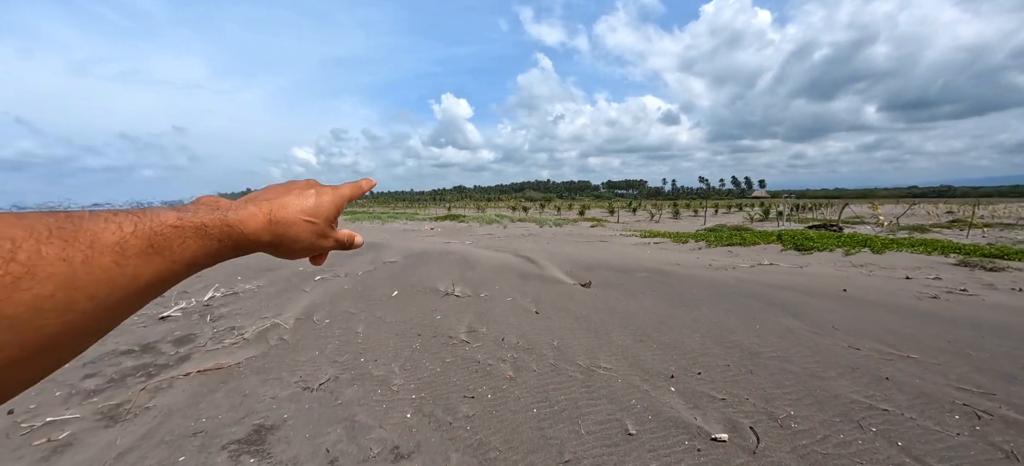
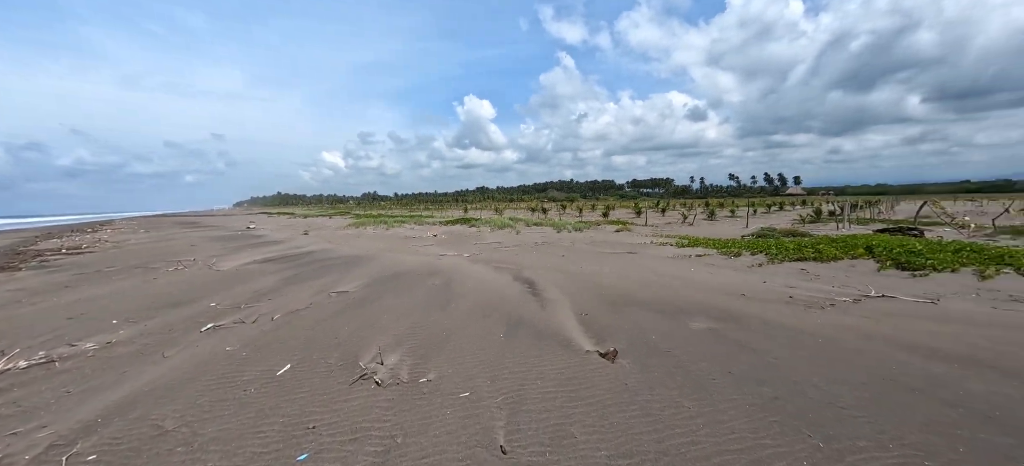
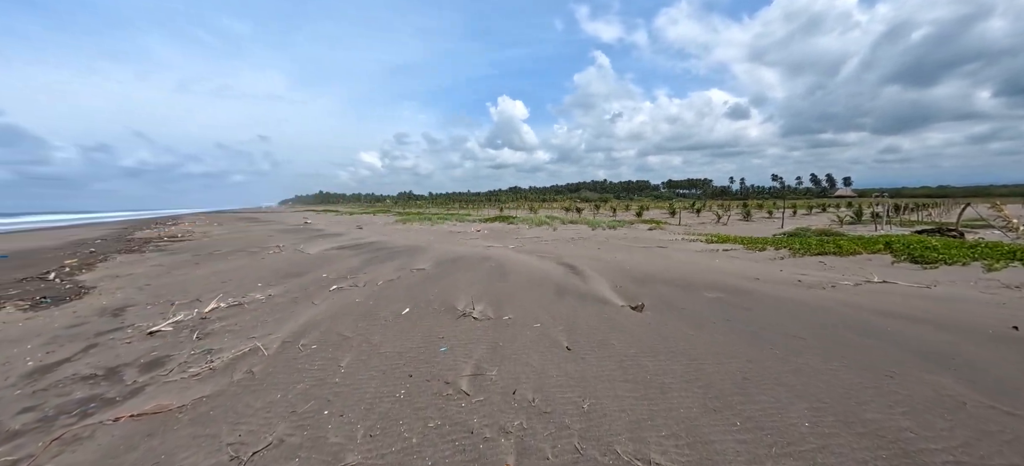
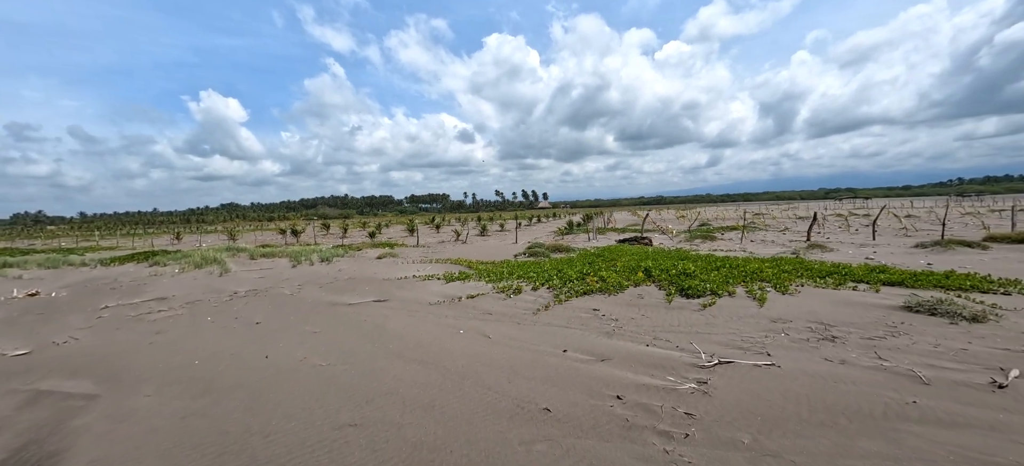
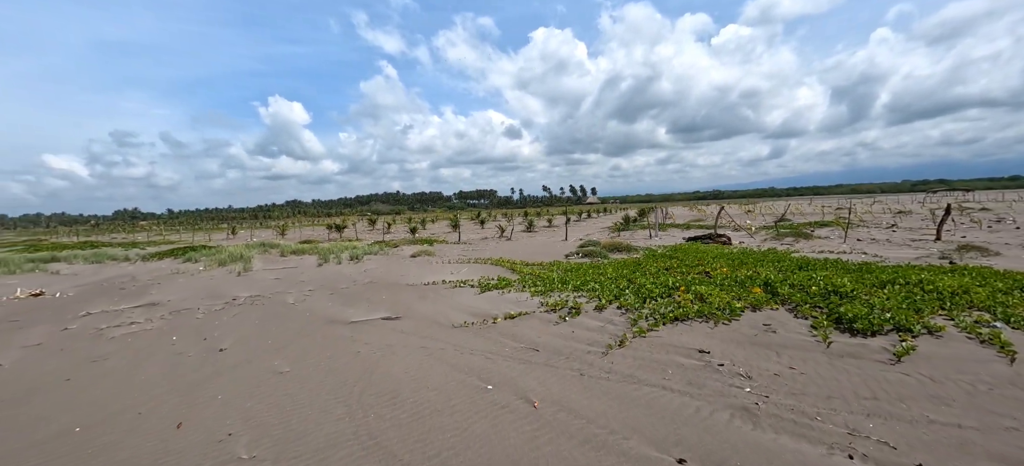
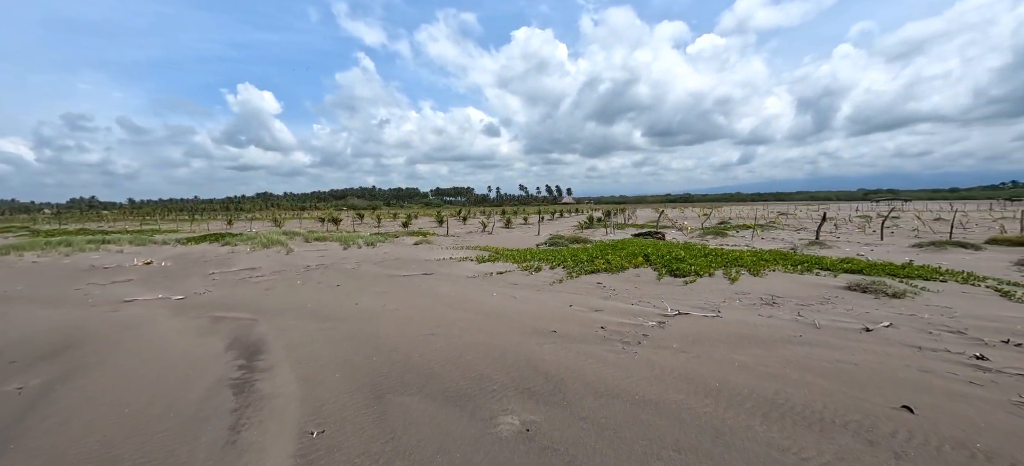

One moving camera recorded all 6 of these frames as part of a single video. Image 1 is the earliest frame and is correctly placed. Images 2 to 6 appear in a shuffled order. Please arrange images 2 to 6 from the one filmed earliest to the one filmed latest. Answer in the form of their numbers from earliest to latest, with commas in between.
3, 2, 6, 4, 5
